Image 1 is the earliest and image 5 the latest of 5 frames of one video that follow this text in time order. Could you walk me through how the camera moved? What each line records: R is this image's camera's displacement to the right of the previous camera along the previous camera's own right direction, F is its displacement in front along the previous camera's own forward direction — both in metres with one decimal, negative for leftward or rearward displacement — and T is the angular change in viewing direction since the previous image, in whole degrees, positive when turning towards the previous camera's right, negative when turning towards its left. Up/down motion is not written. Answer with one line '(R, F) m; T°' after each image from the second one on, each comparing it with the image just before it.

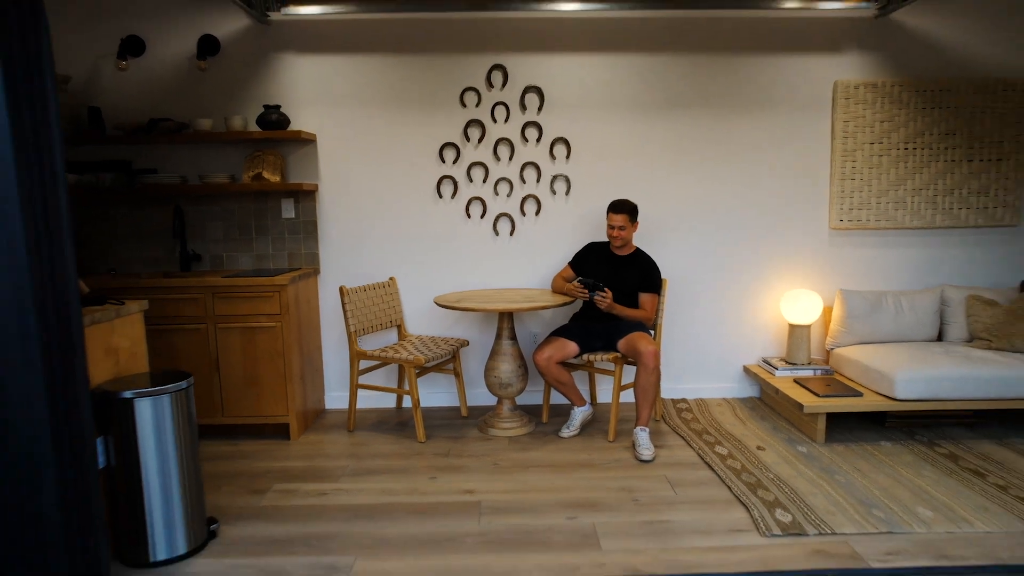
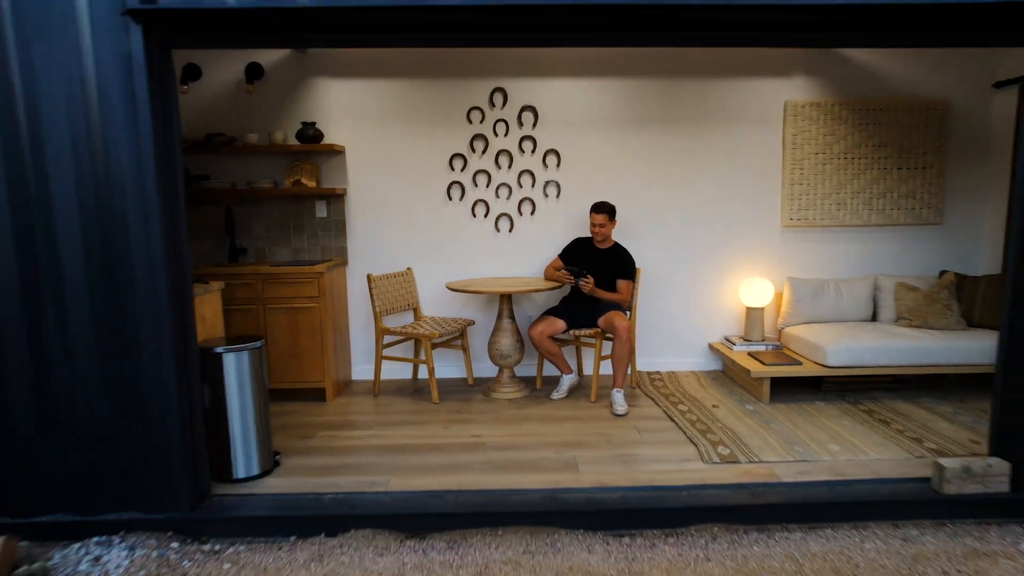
(0.0, -0.4) m; 0°
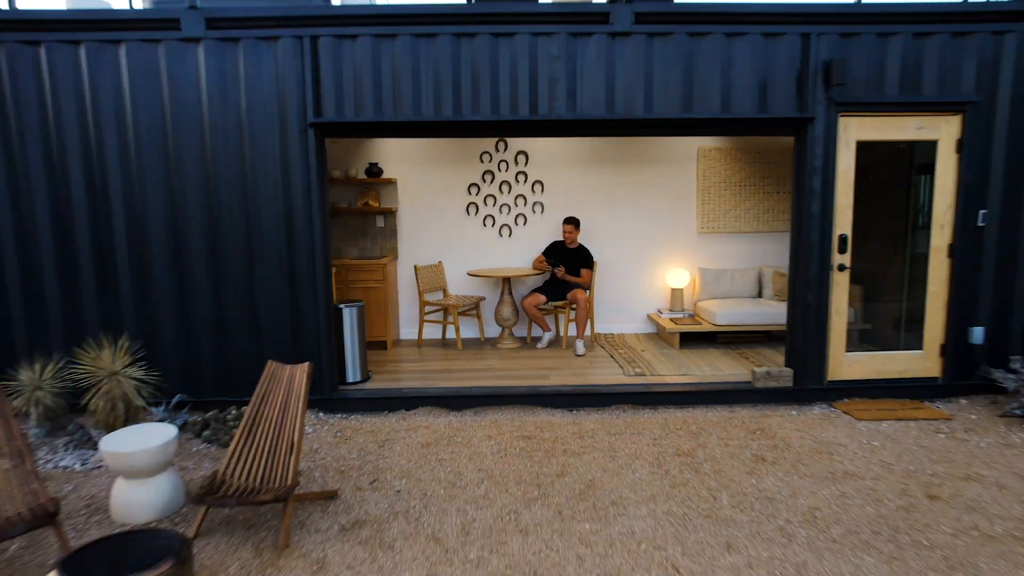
(0.0, -1.2) m; 0°
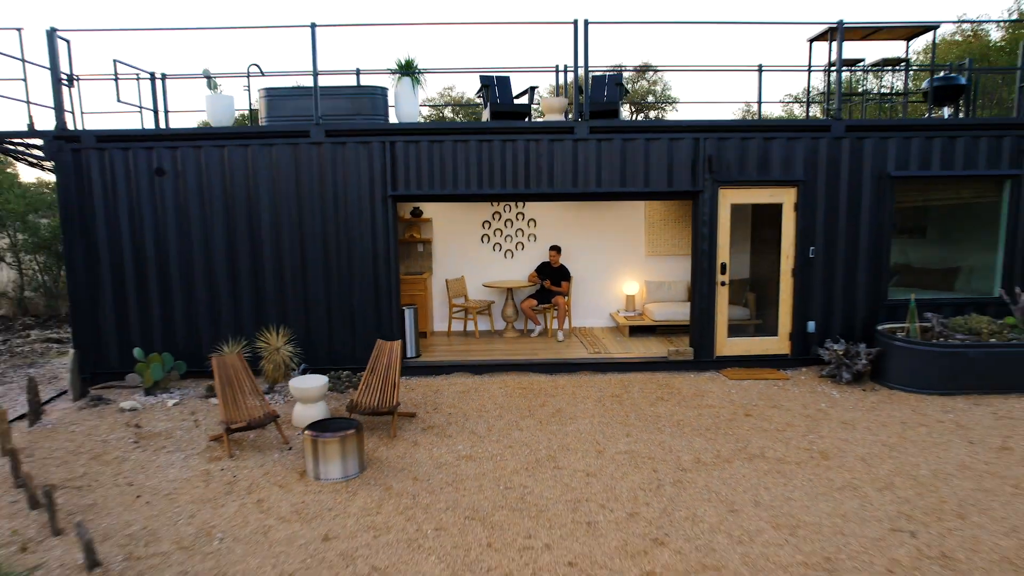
(0.0, -1.5) m; 0°
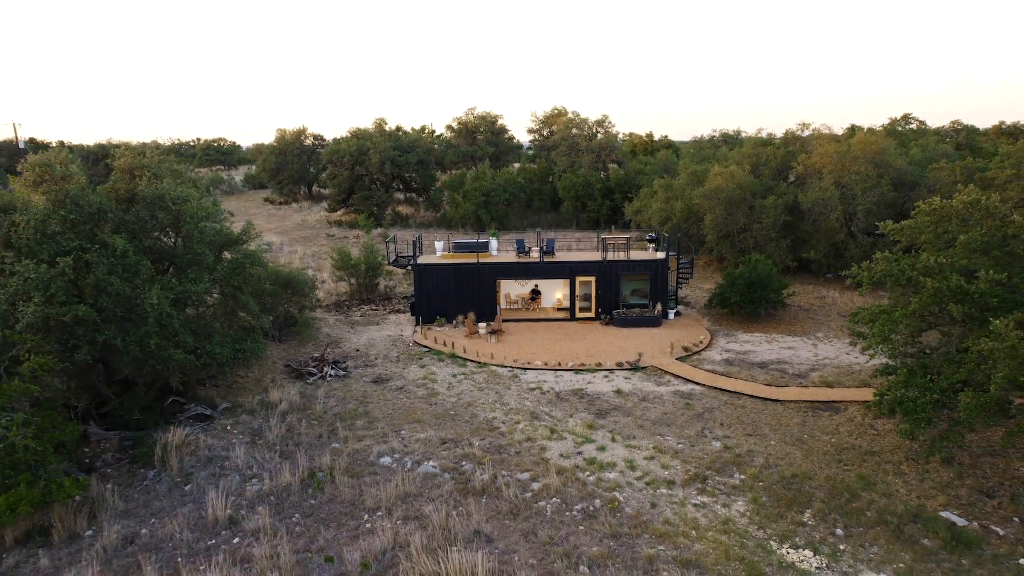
(-0.3, -12.0) m; 0°
